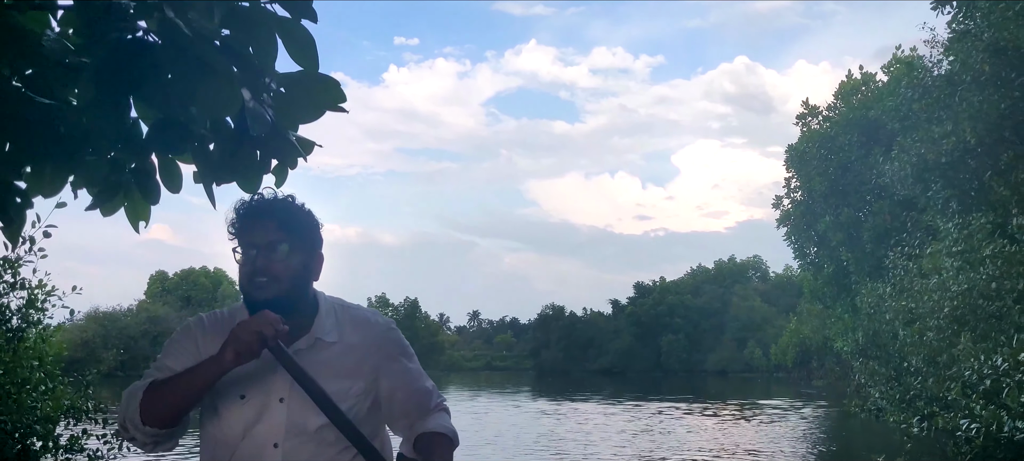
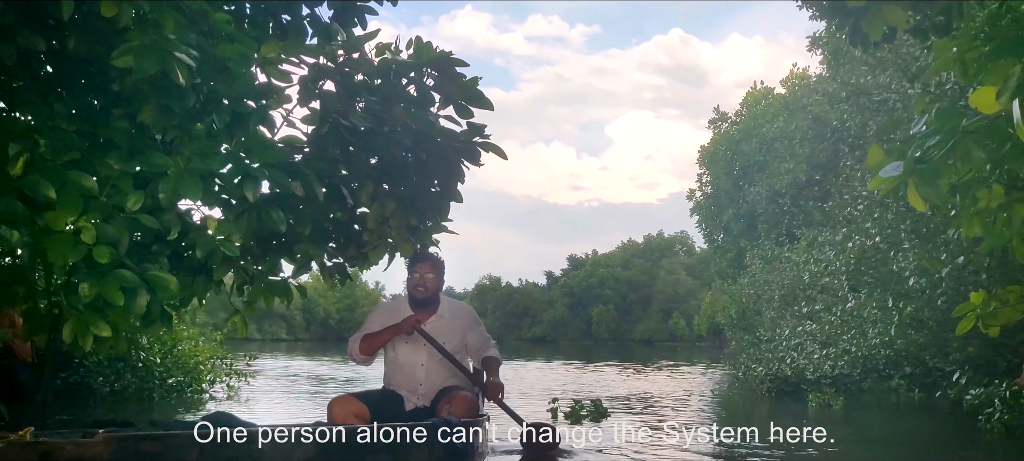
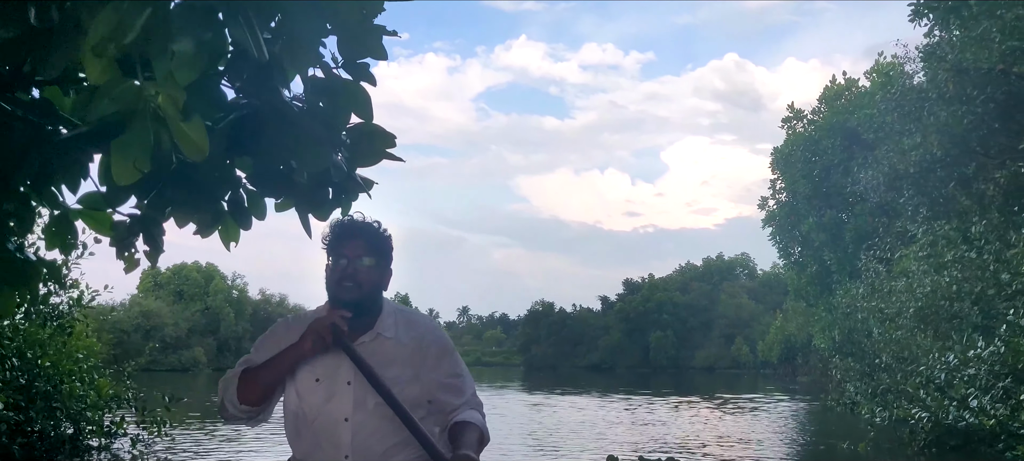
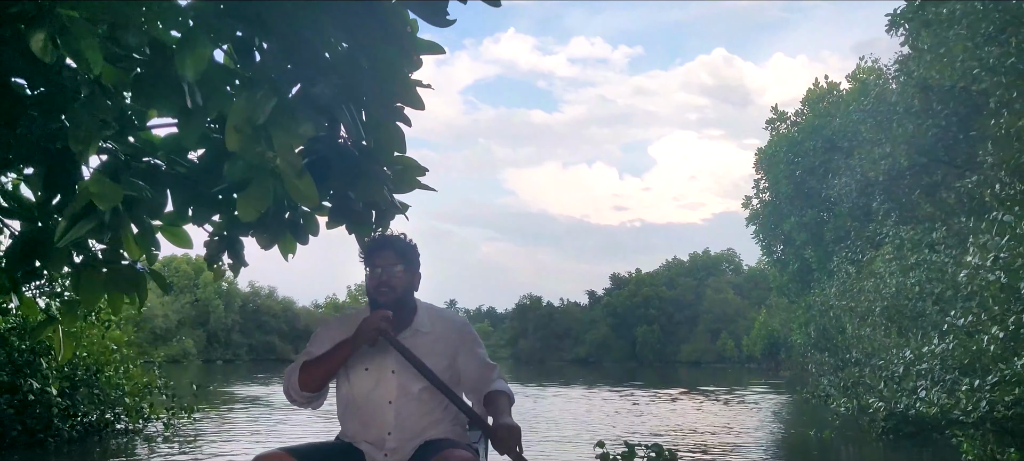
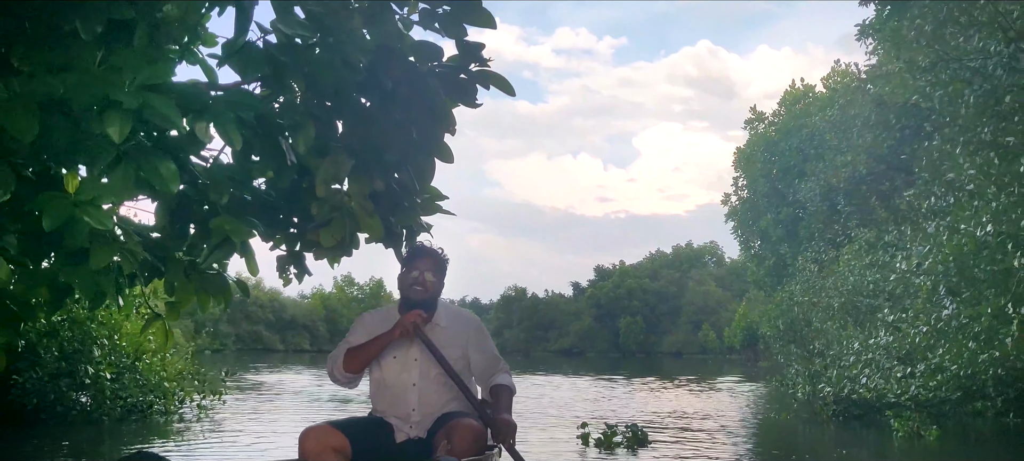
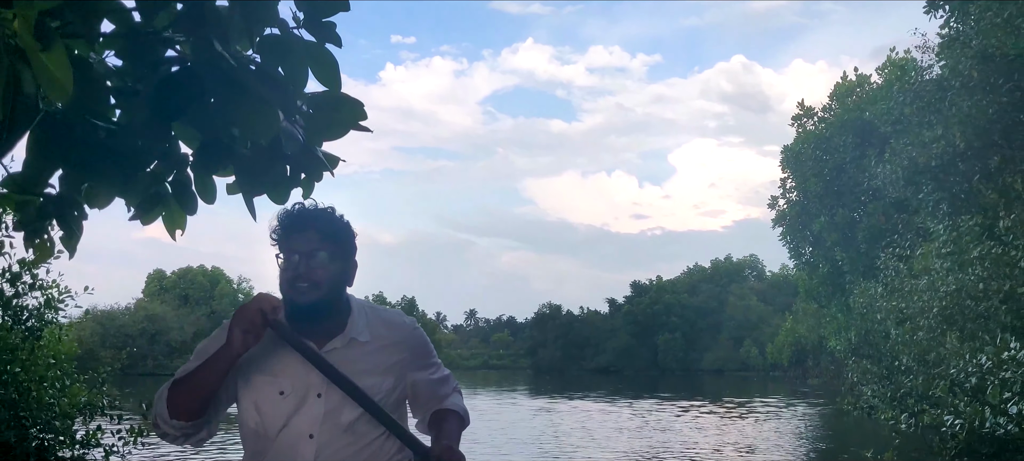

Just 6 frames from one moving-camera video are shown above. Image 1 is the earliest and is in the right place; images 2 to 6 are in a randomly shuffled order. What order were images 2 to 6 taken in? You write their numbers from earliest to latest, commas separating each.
6, 3, 4, 5, 2
